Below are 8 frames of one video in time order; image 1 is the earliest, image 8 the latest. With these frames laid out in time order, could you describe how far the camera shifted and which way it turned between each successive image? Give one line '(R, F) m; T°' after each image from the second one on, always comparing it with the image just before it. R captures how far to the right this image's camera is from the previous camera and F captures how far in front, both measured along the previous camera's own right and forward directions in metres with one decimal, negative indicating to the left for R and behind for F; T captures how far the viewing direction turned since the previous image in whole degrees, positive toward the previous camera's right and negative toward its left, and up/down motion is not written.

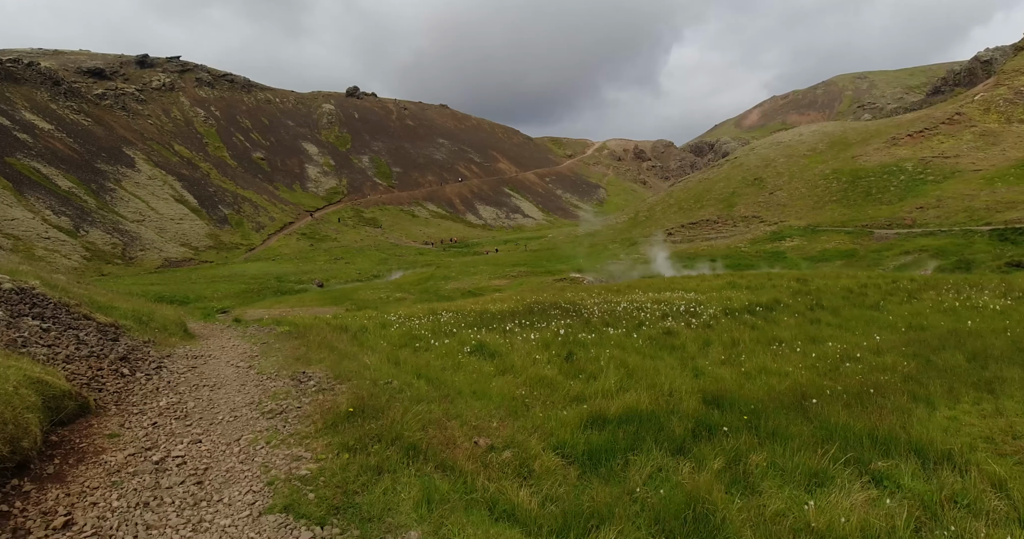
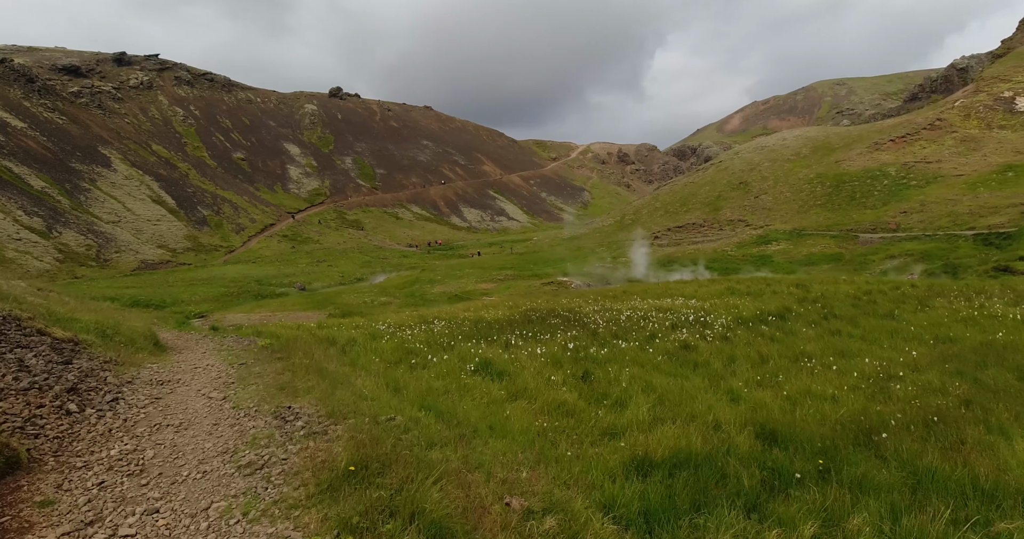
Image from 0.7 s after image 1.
(-0.4, +1.0) m; +2°
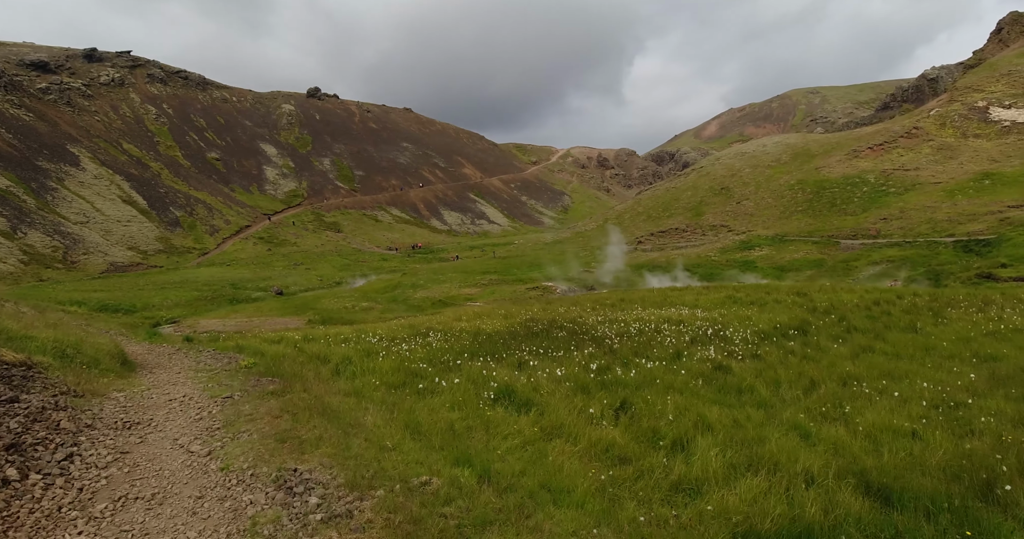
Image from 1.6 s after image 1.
(-0.7, +1.1) m; +2°
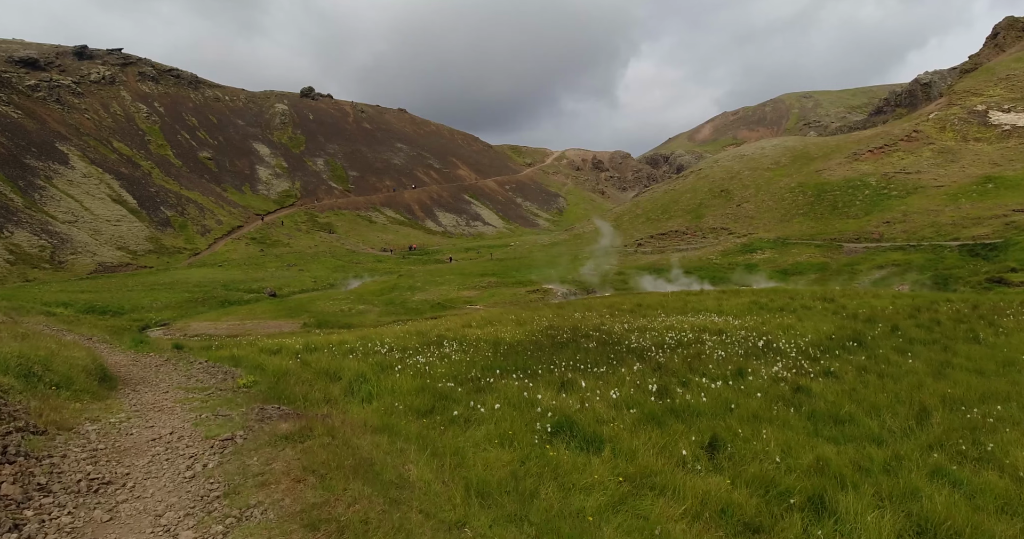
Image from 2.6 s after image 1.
(-0.8, +1.4) m; +1°
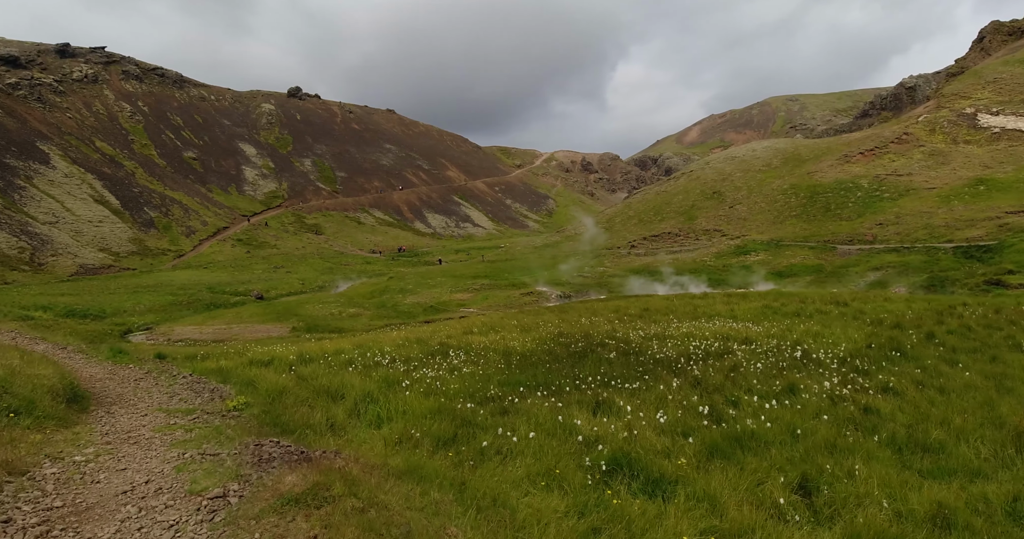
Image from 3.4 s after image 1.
(-0.6, +1.1) m; +1°
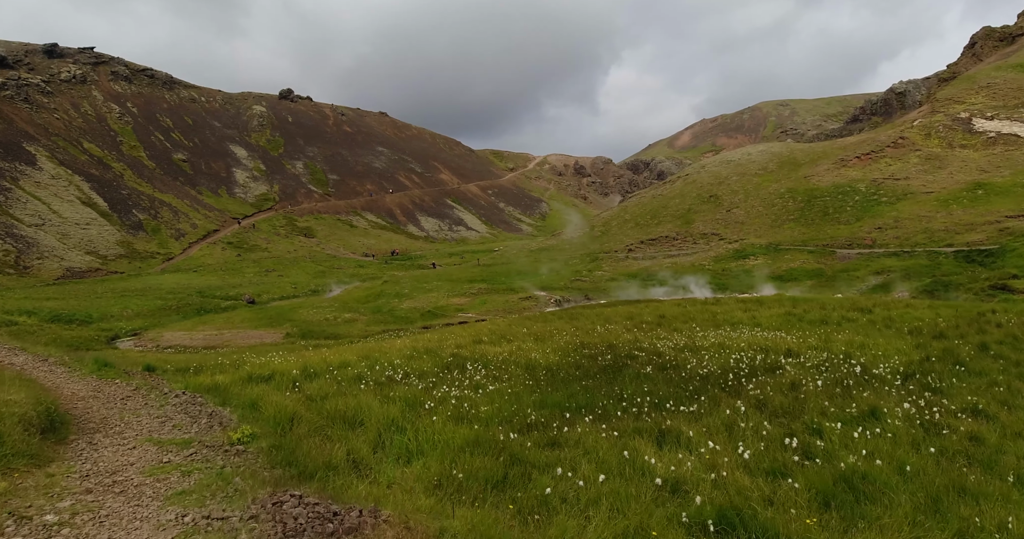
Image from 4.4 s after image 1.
(-0.7, +1.1) m; +1°
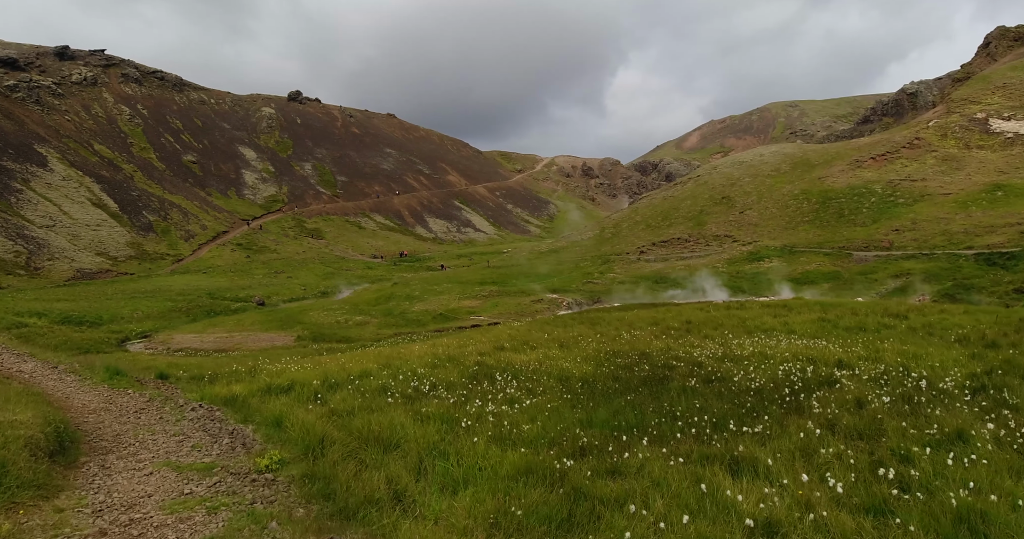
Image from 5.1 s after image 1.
(-0.5, +0.7) m; -1°
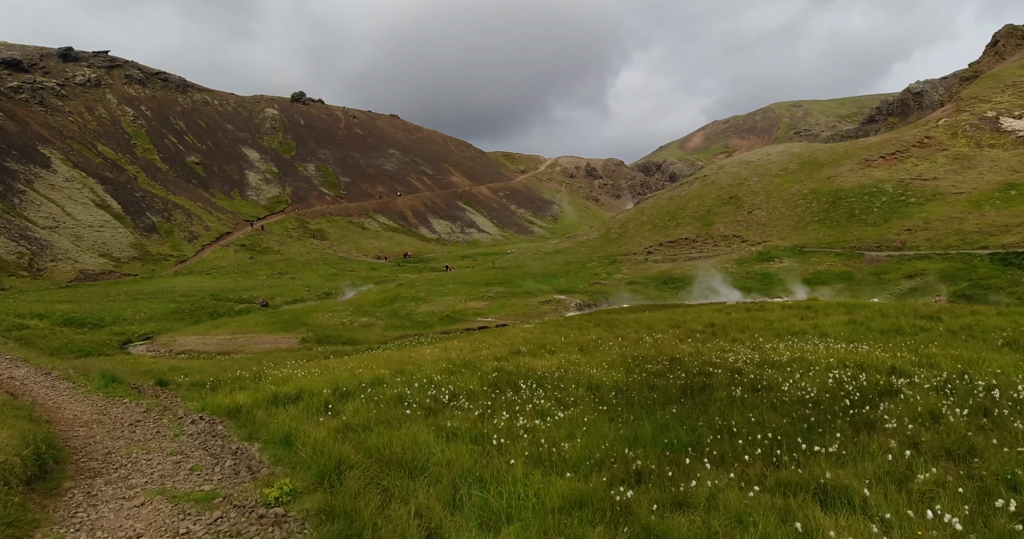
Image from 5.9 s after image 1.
(-0.4, +0.9) m; 0°
